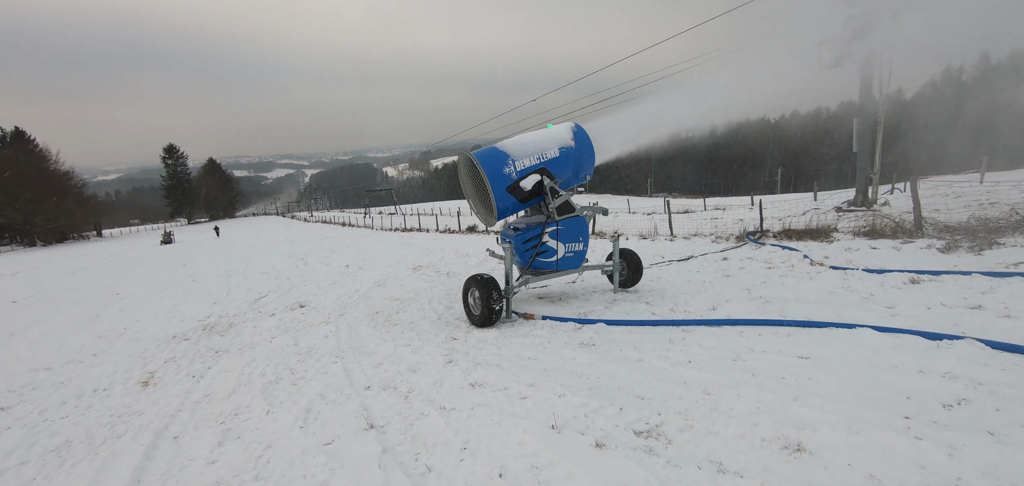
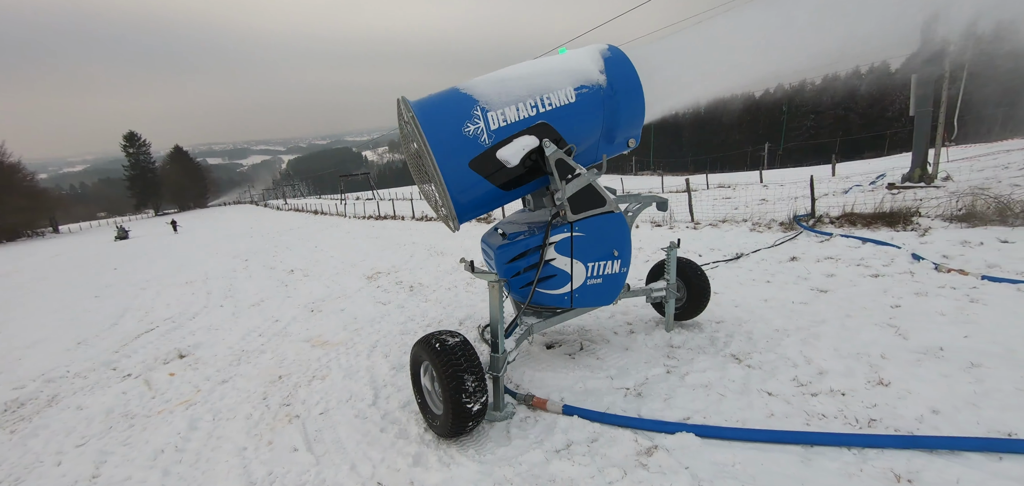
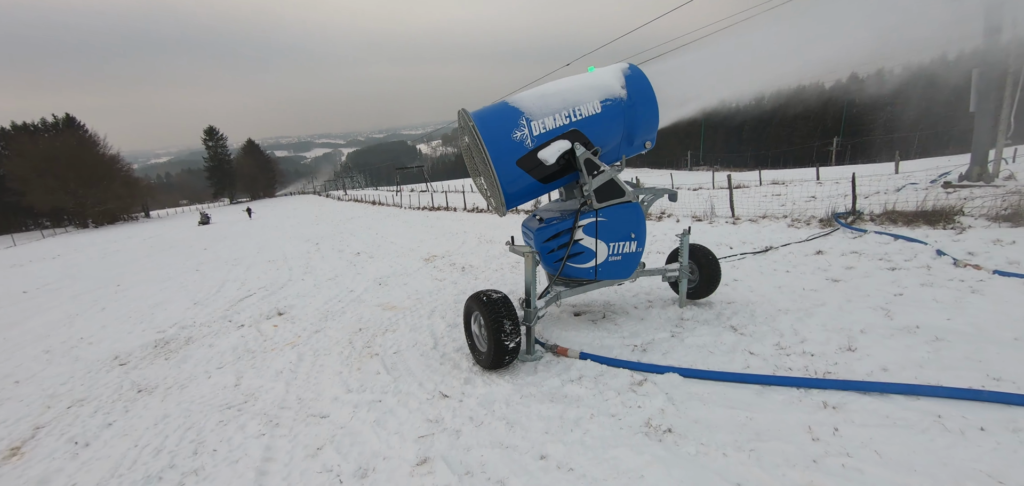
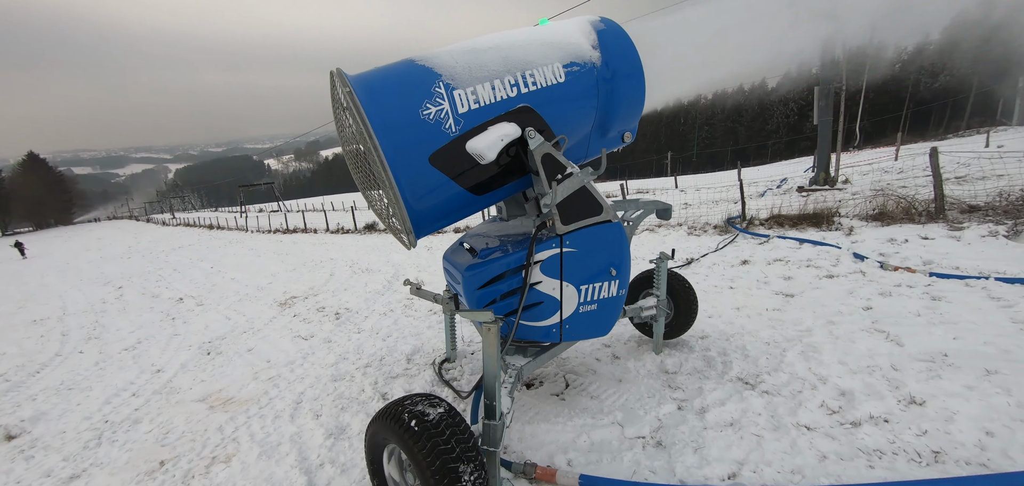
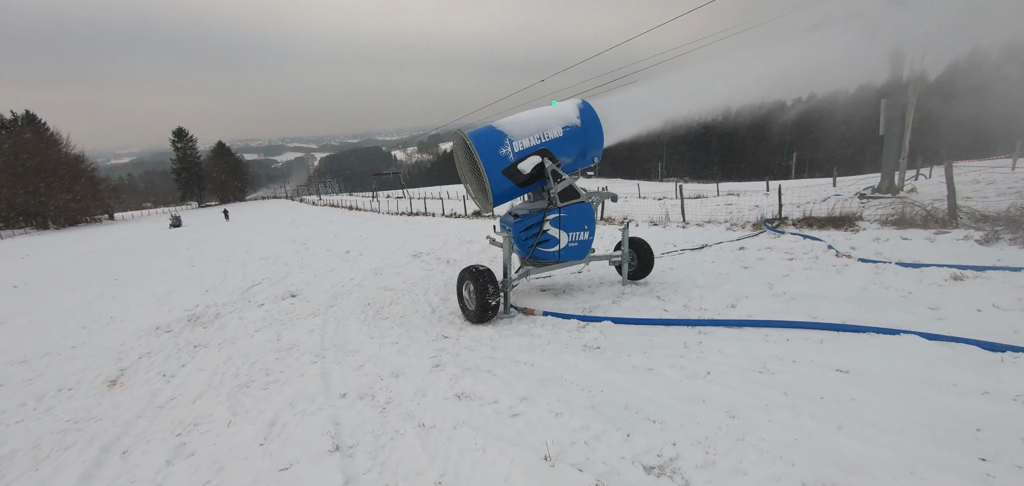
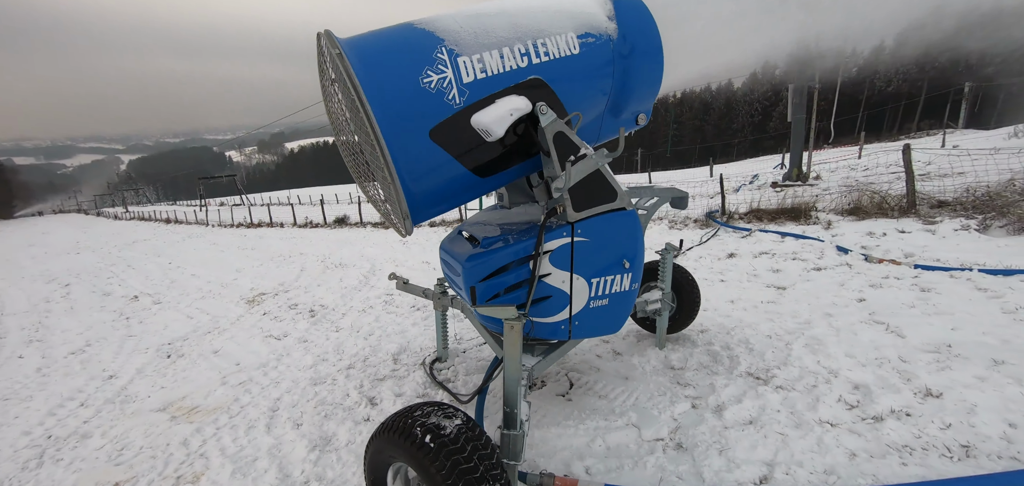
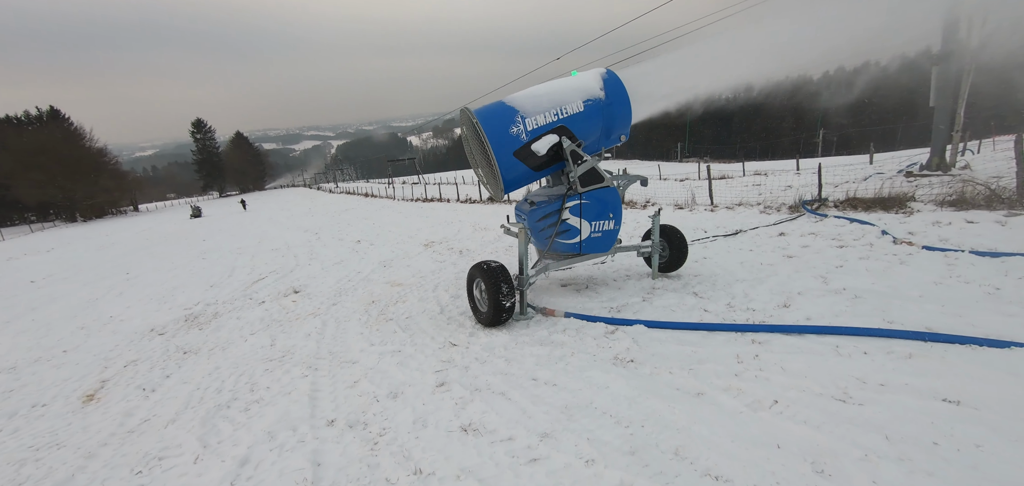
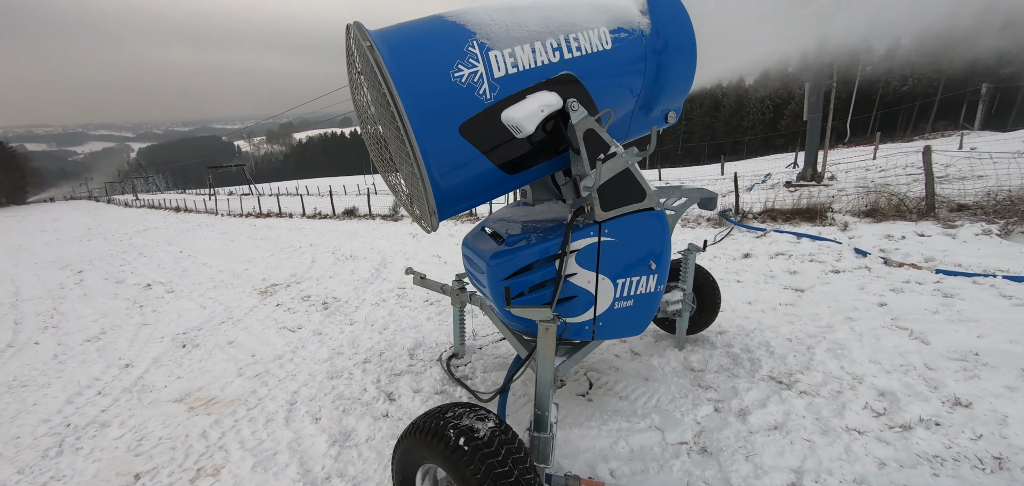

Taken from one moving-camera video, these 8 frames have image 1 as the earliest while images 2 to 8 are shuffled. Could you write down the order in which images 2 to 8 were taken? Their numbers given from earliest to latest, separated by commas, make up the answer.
5, 7, 3, 2, 4, 6, 8
